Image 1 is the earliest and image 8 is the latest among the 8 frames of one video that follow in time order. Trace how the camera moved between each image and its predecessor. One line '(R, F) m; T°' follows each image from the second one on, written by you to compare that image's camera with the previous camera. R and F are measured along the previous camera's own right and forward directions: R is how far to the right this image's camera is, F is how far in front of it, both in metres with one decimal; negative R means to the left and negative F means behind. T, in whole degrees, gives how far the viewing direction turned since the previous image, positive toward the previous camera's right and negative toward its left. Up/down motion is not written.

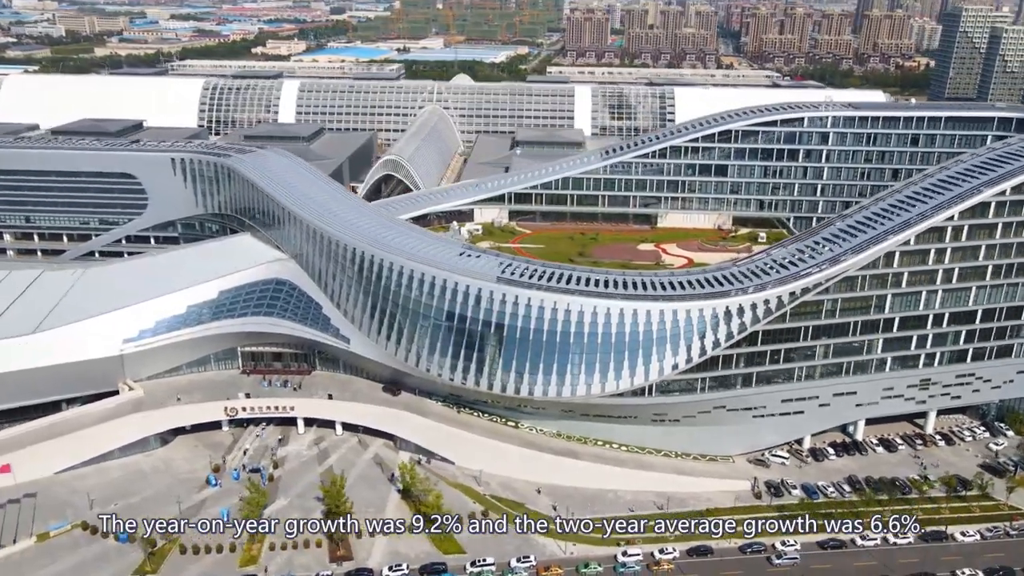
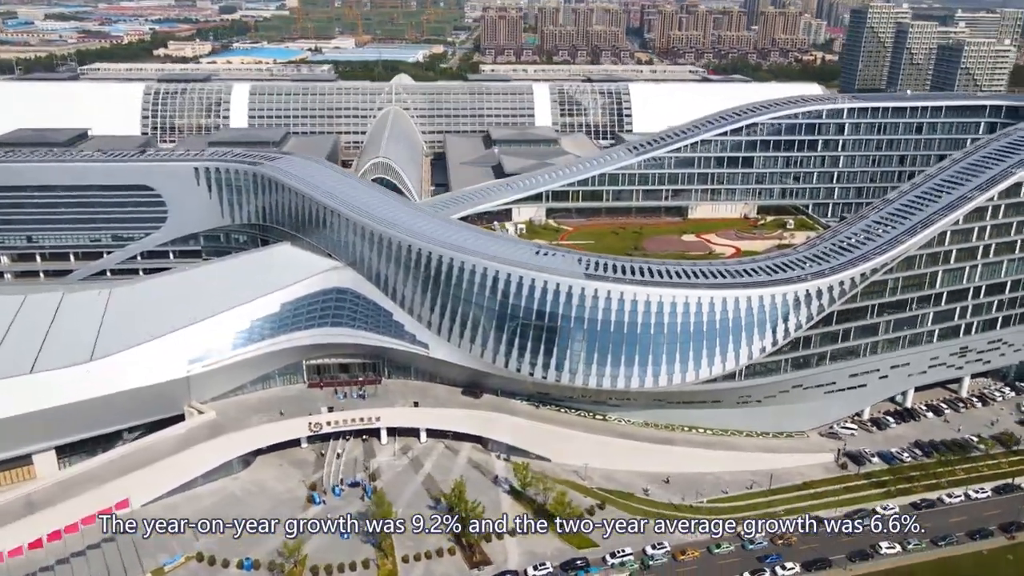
(-11.3, +0.3) m; +8°
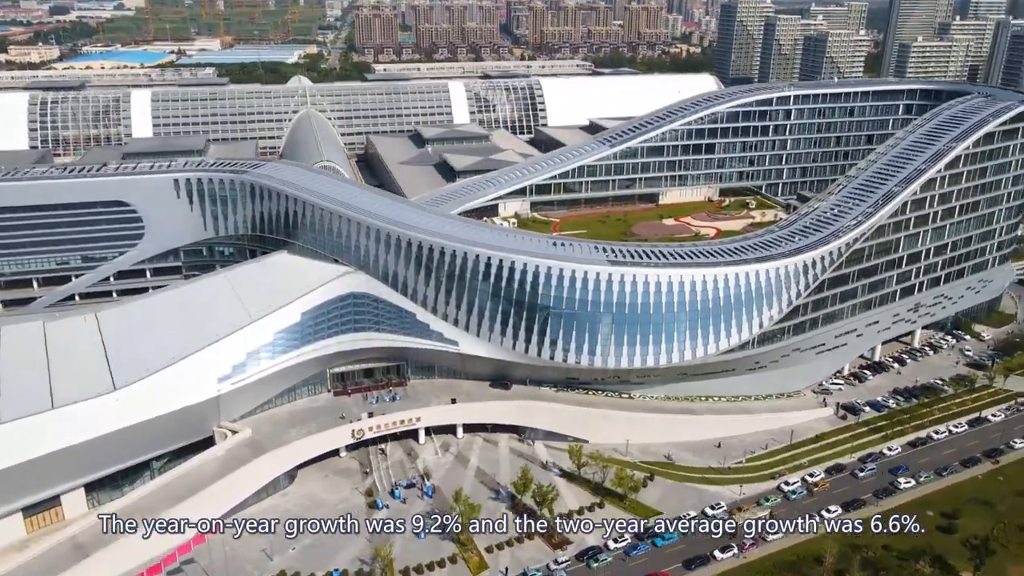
(-9.8, -0.5) m; +10°
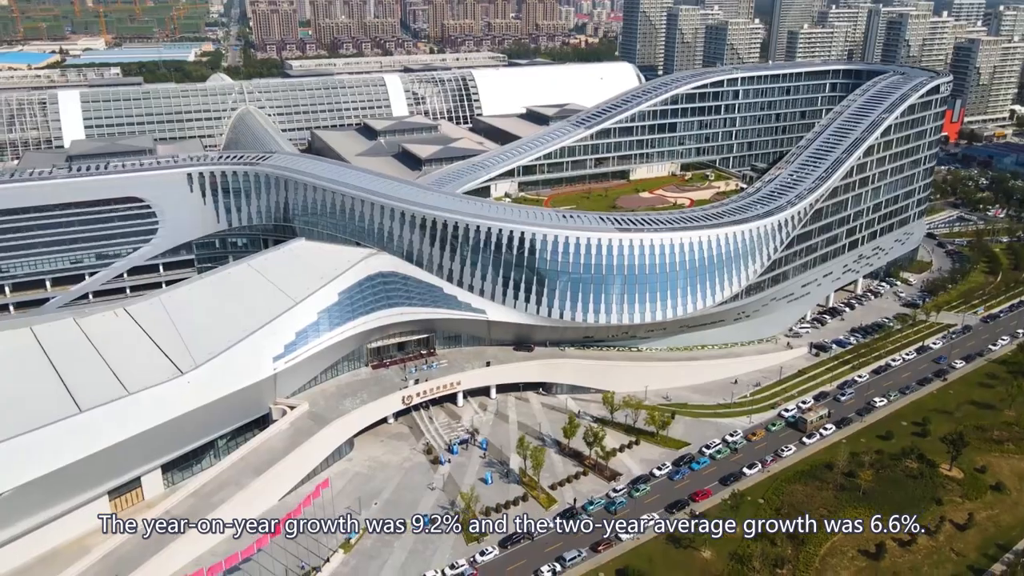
(-8.7, -3.8) m; +8°
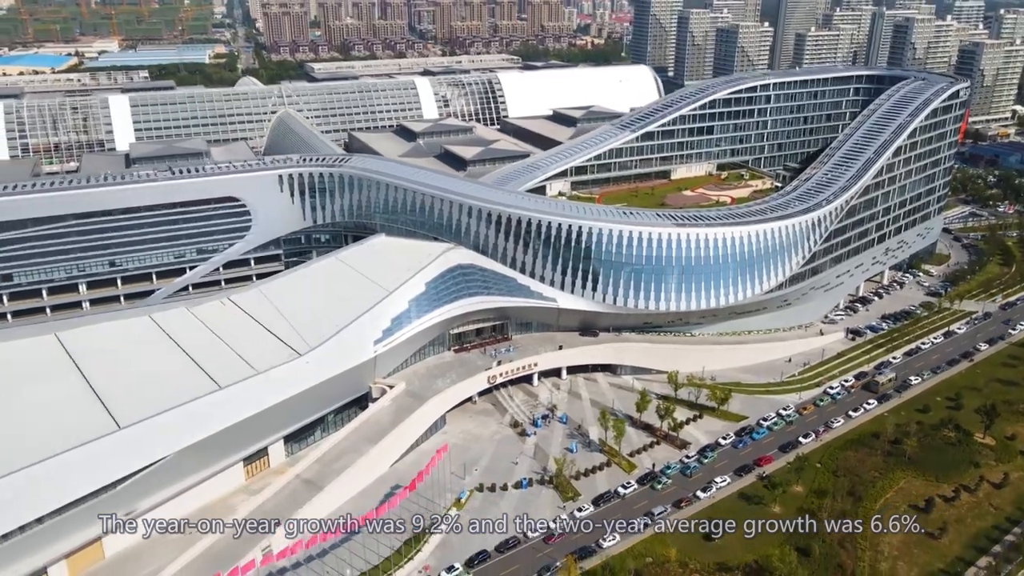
(-5.7, -5.0) m; 0°
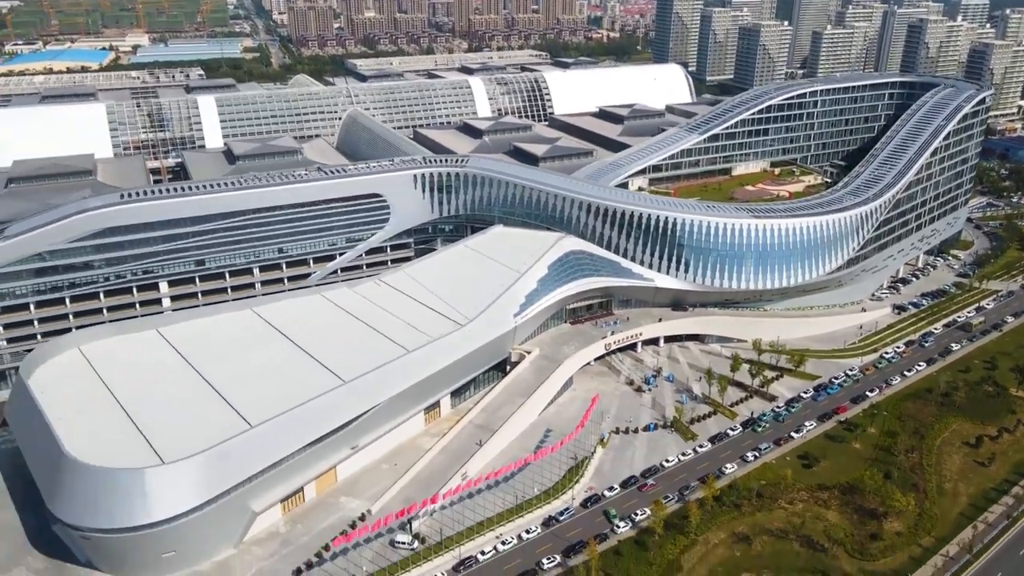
(-10.0, -10.2) m; +1°
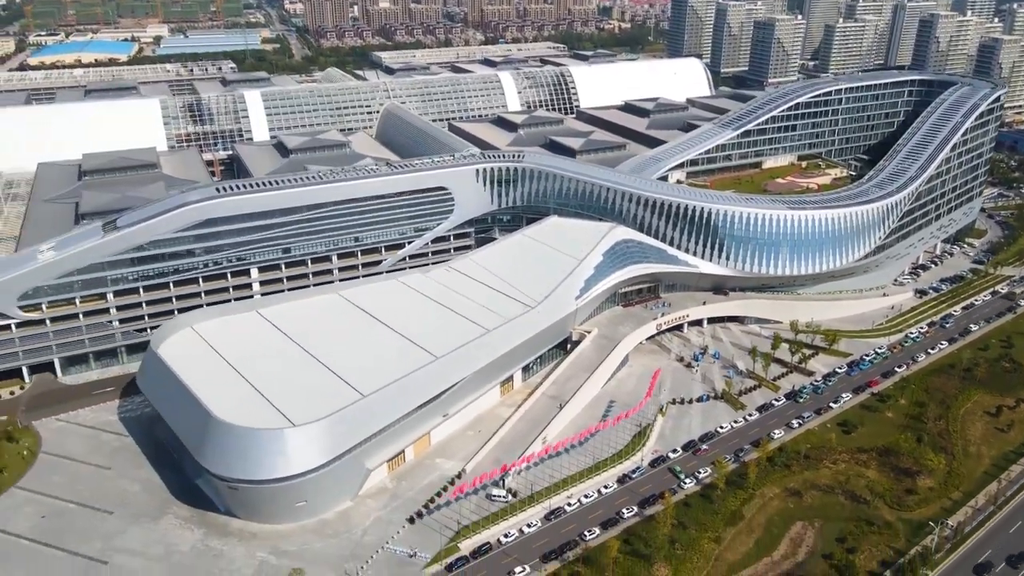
(-5.6, -6.0) m; 0°
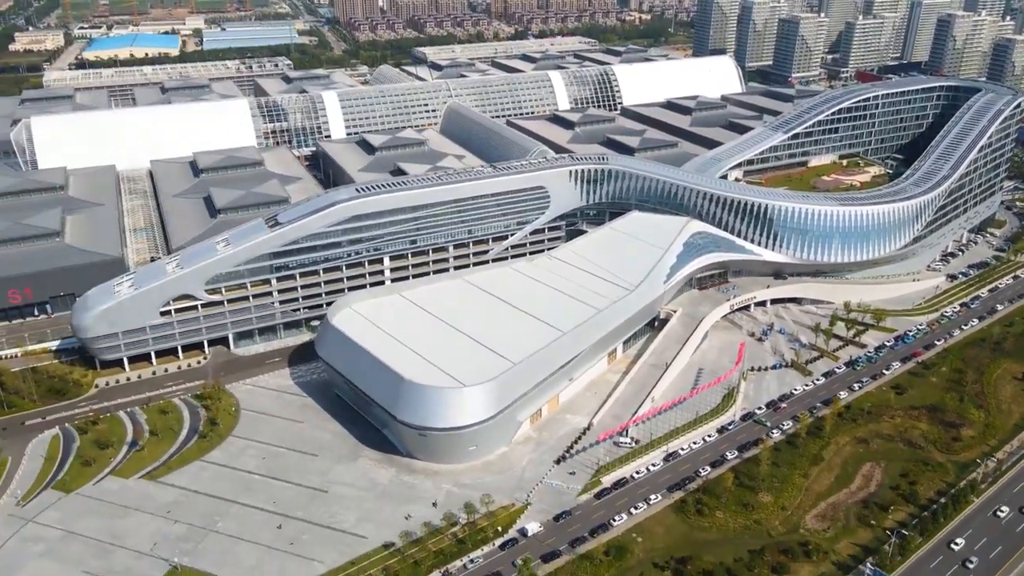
(-10.4, -11.6) m; 0°
